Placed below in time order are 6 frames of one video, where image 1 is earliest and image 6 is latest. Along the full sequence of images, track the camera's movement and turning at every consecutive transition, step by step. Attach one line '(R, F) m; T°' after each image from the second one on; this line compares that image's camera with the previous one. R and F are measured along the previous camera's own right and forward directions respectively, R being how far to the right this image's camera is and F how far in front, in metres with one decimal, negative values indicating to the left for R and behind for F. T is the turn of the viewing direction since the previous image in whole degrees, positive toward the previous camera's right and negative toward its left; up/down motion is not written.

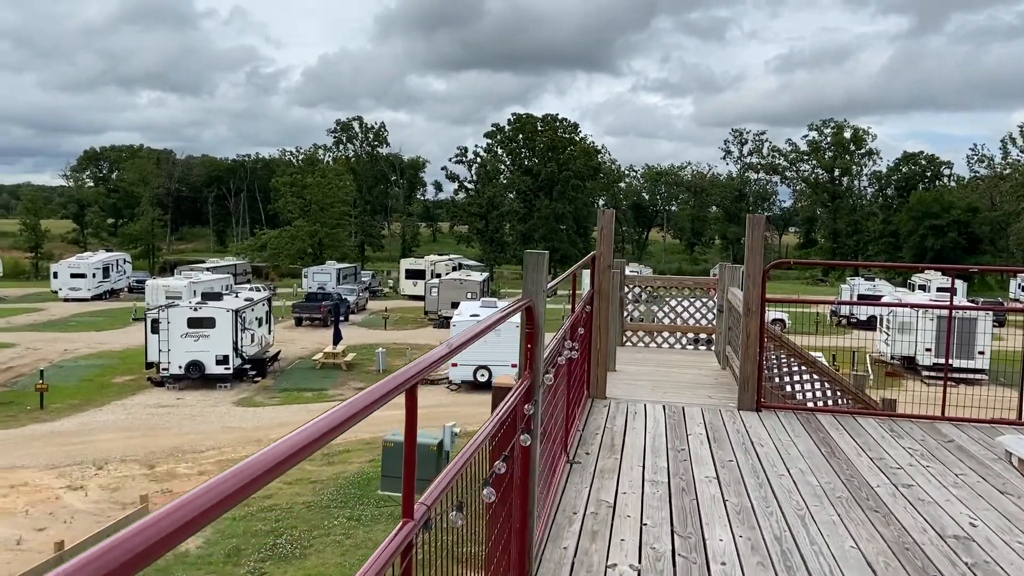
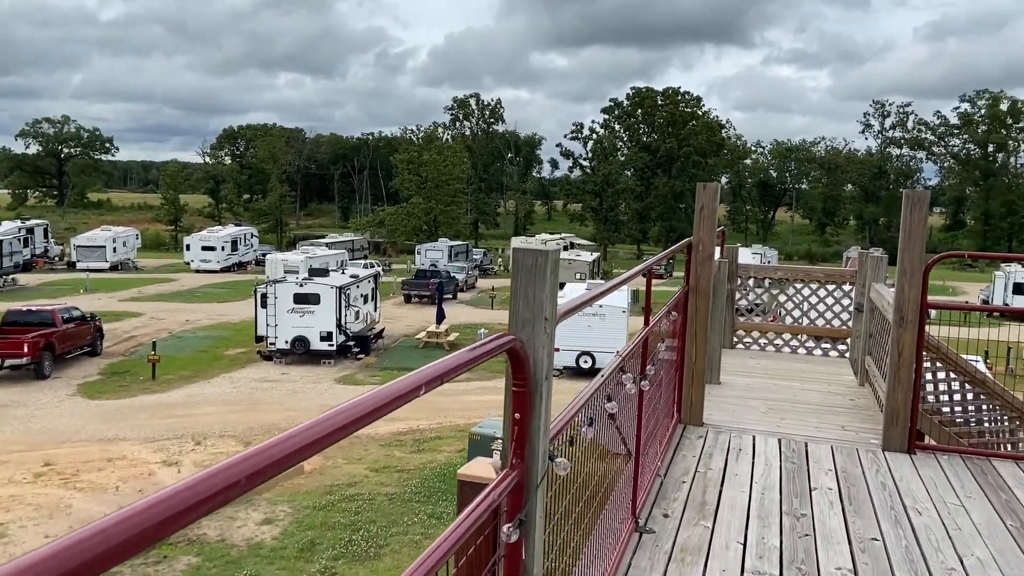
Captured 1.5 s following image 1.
(+0.2, +1.0) m; -8°
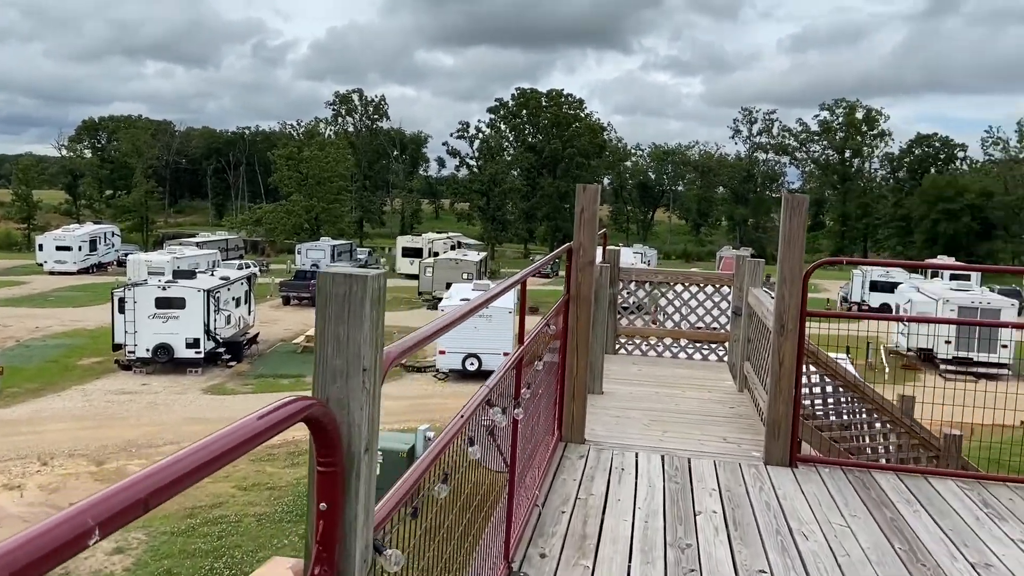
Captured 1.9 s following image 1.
(+0.1, +0.3) m; +8°
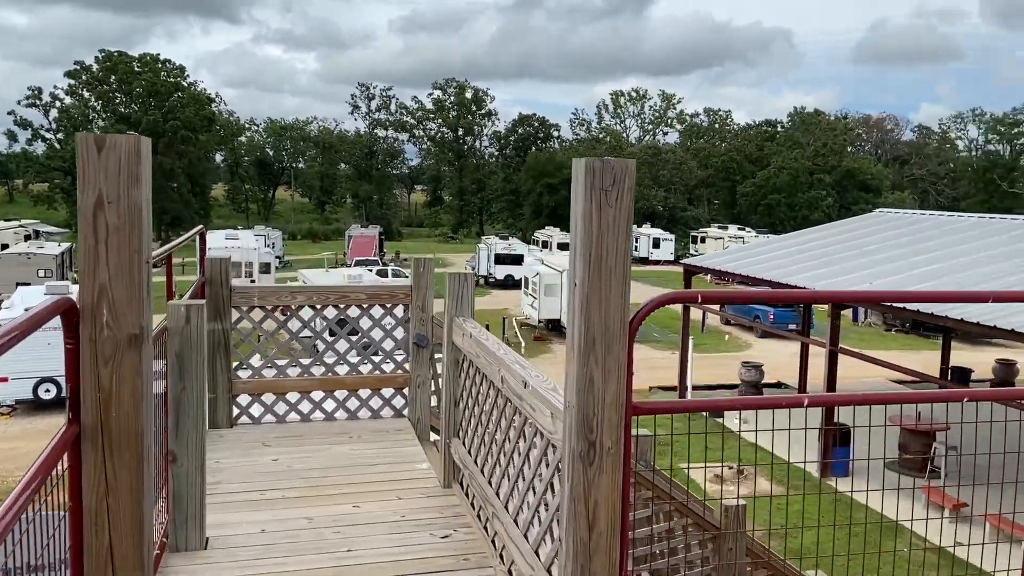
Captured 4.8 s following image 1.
(+0.3, +2.0) m; +26°
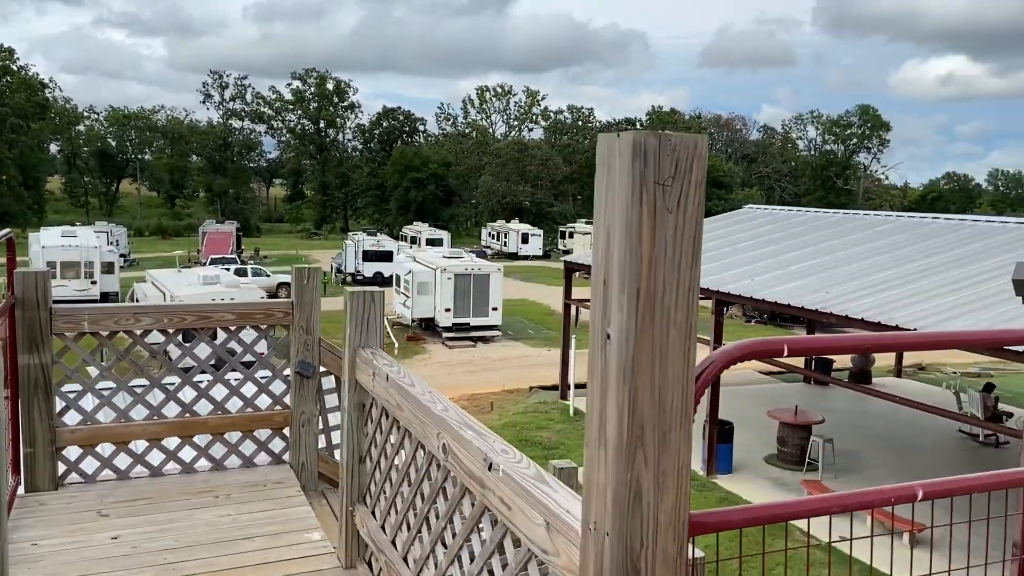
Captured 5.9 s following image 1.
(-0.2, +0.6) m; +10°
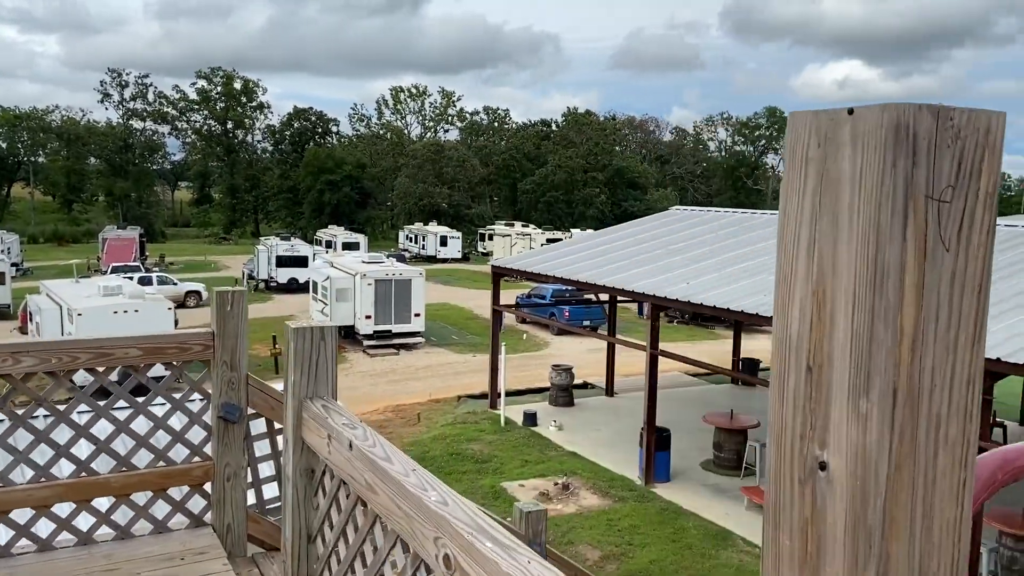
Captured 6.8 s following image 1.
(-0.2, +0.4) m; +6°
